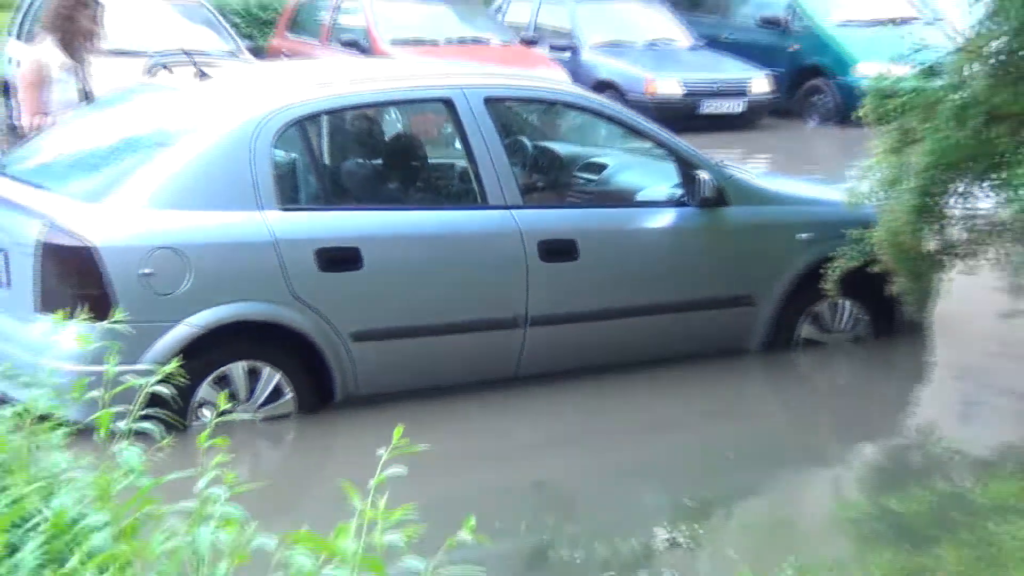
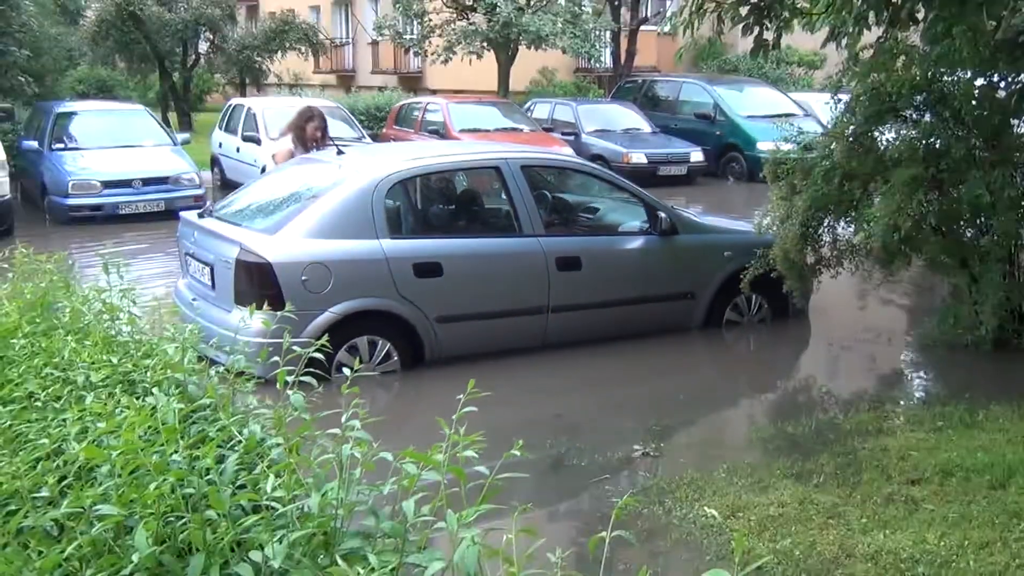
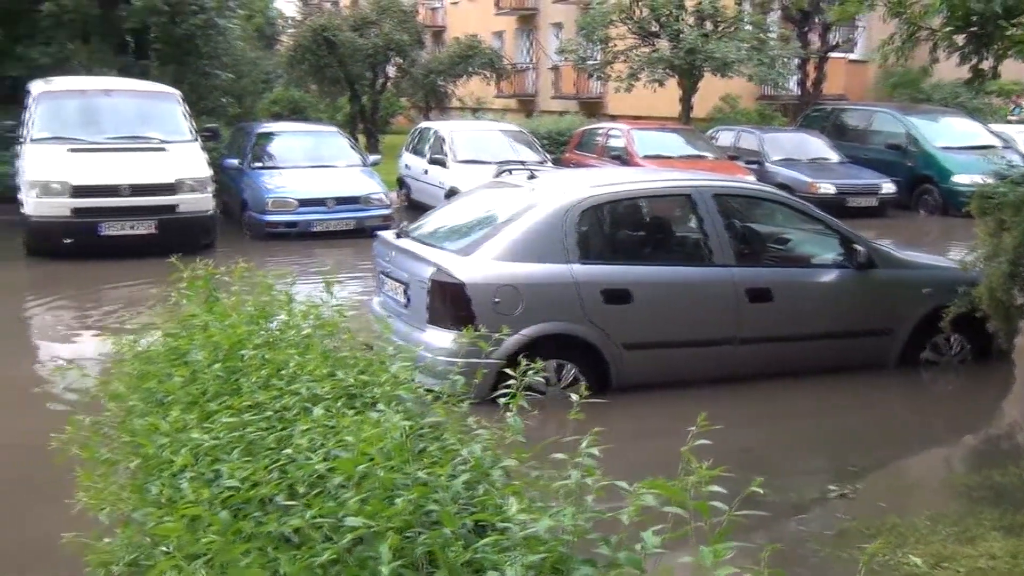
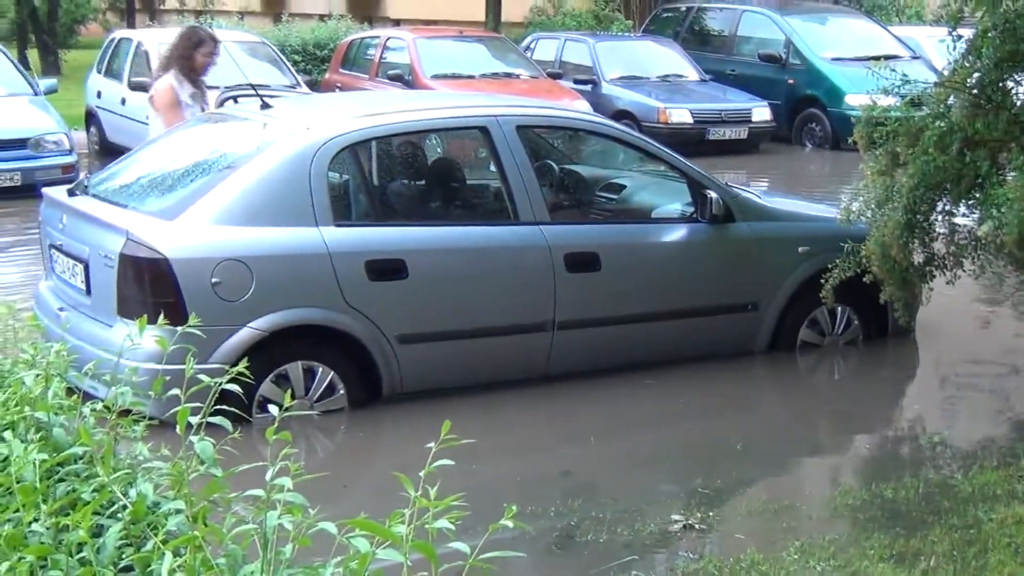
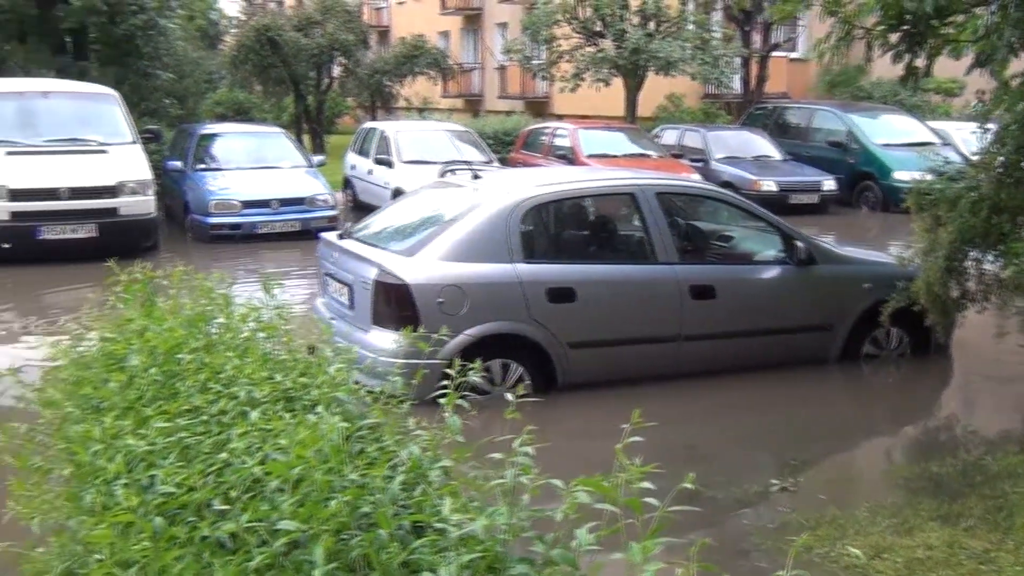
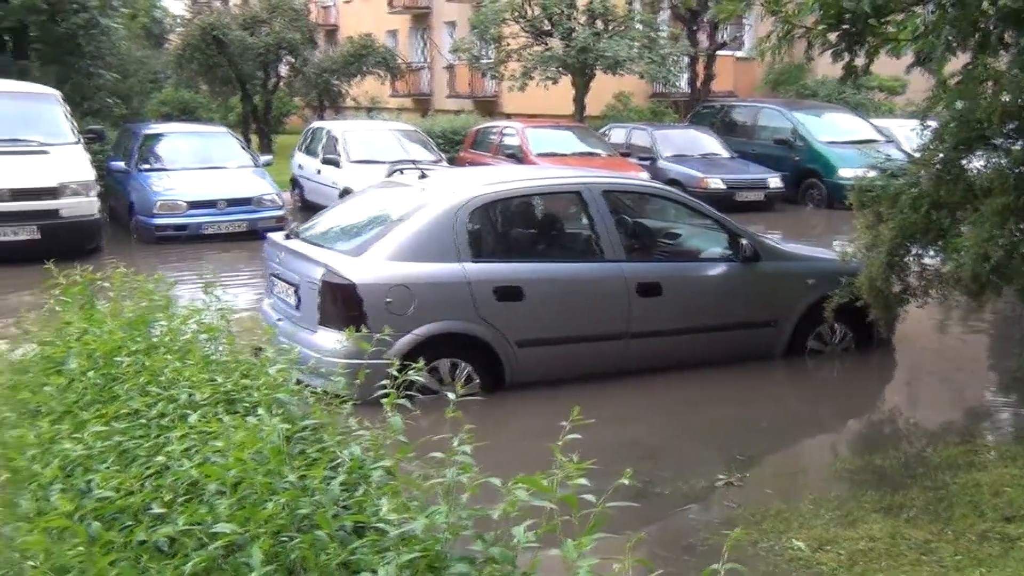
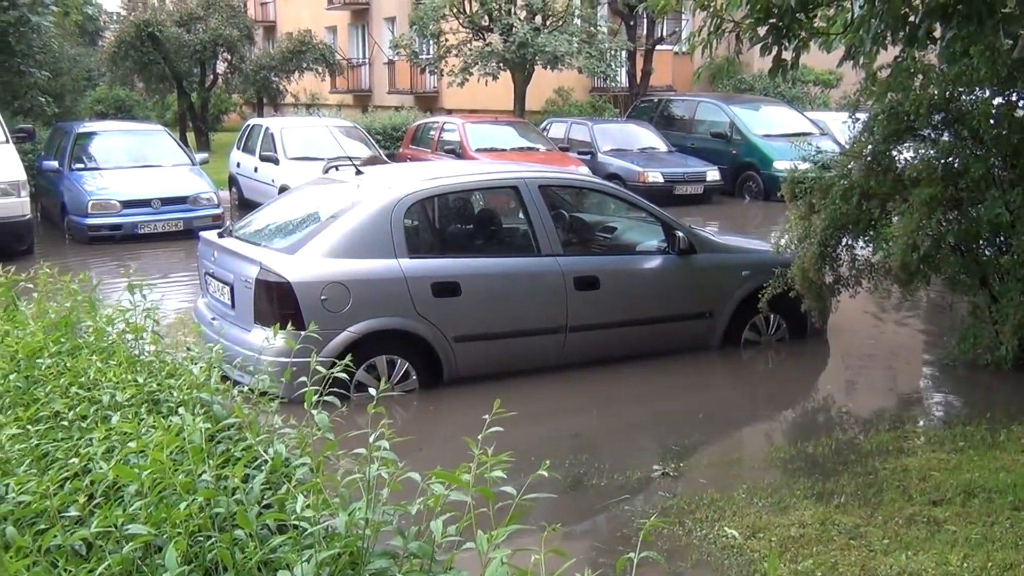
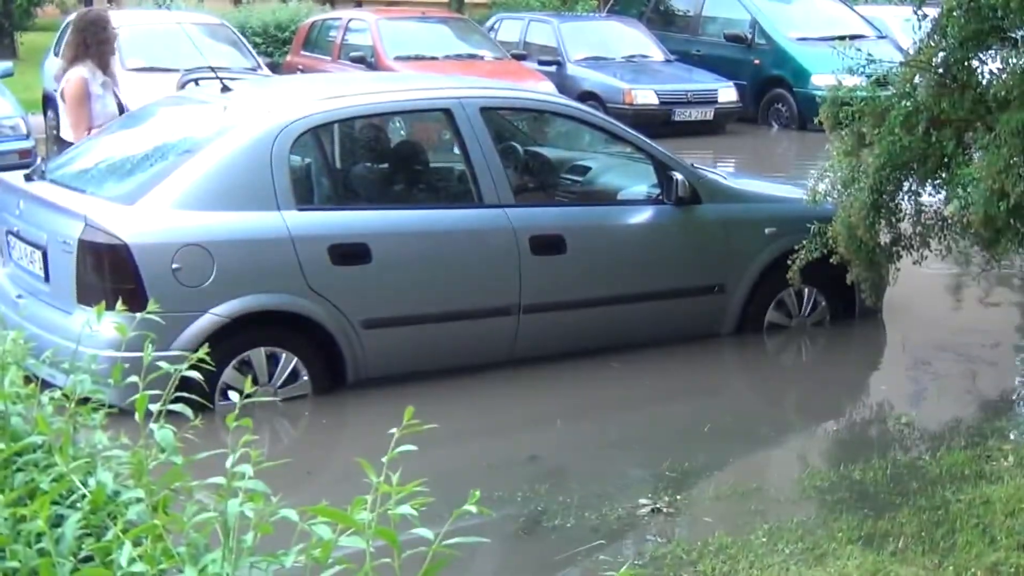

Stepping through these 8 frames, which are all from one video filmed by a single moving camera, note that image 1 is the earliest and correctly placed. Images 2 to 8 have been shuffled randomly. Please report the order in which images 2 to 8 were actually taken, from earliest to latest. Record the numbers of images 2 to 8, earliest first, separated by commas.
8, 4, 2, 7, 6, 5, 3
